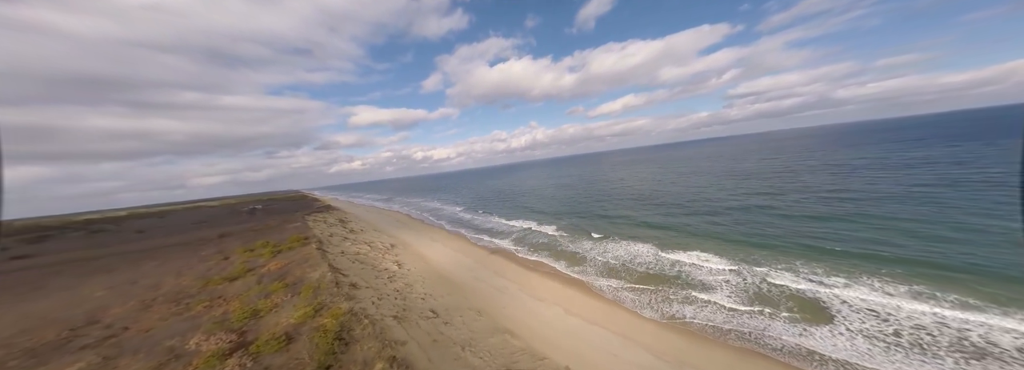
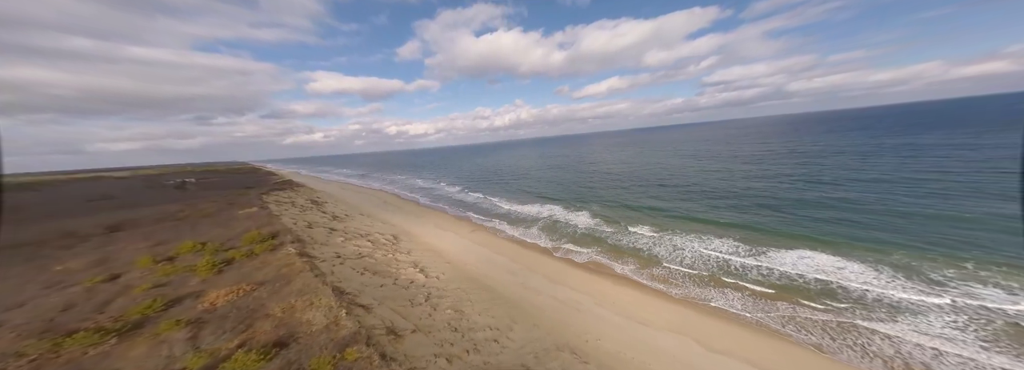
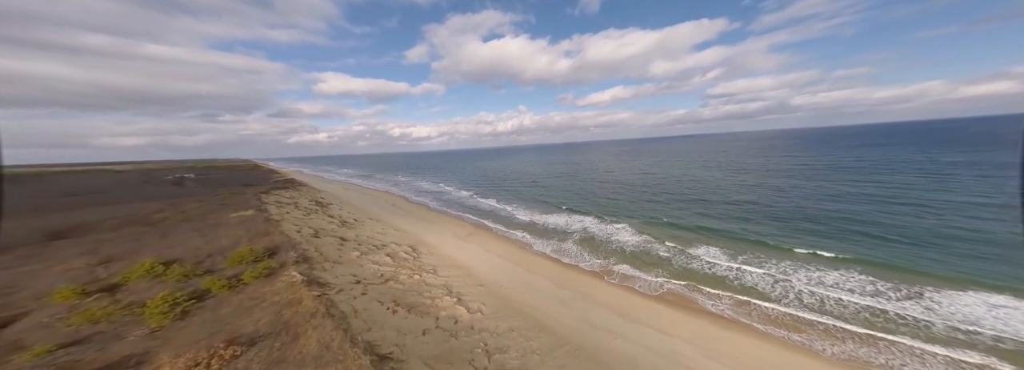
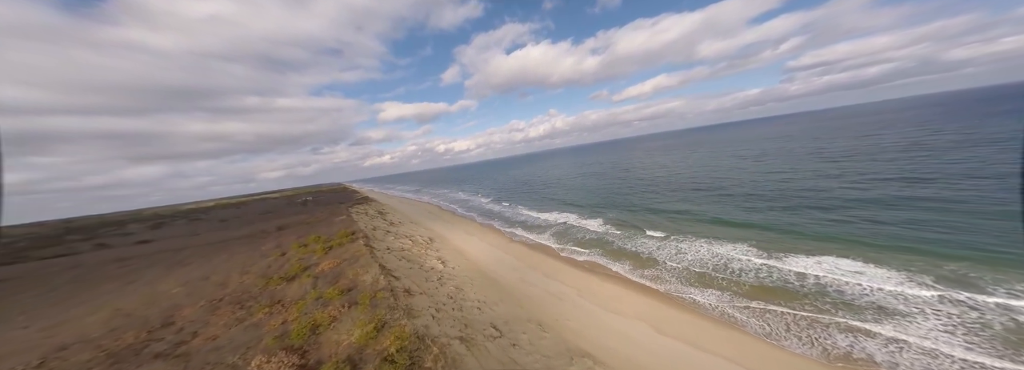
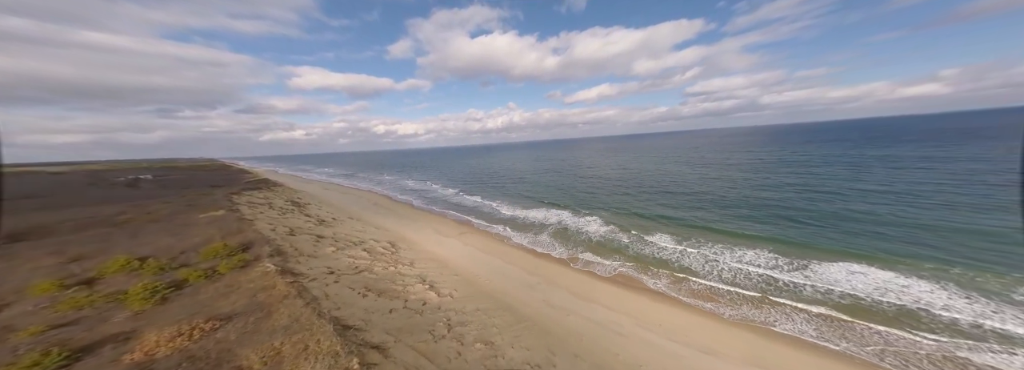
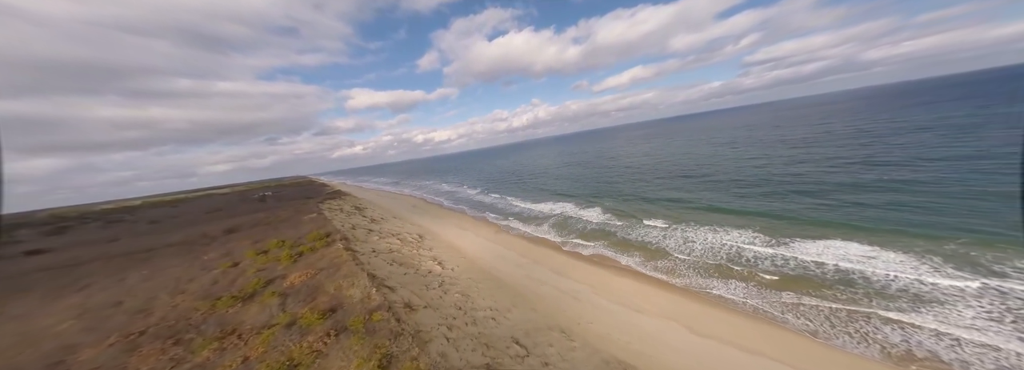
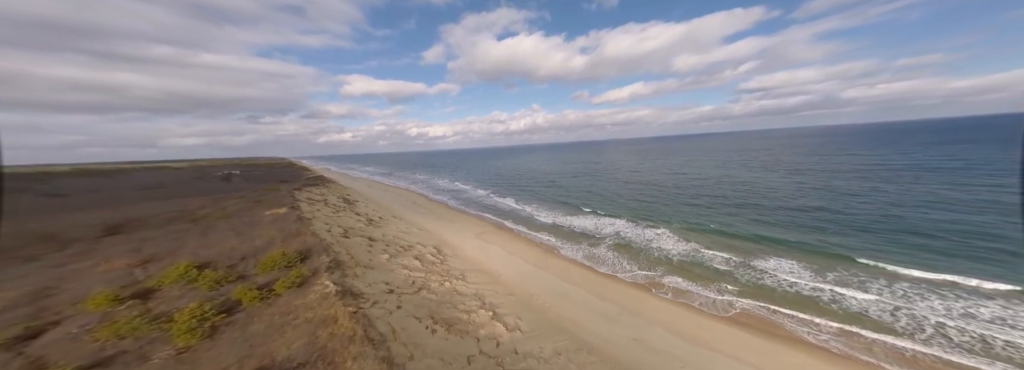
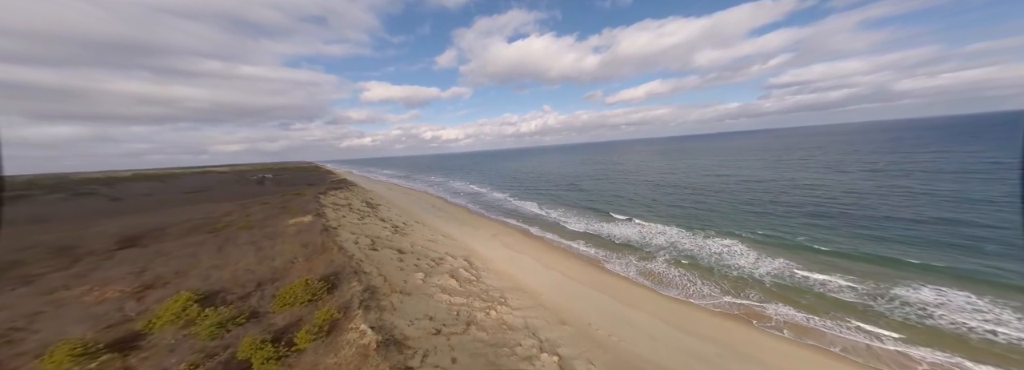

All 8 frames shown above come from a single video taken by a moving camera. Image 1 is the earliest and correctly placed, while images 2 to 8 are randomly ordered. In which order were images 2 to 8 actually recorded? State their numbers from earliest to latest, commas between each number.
4, 6, 2, 5, 3, 7, 8
